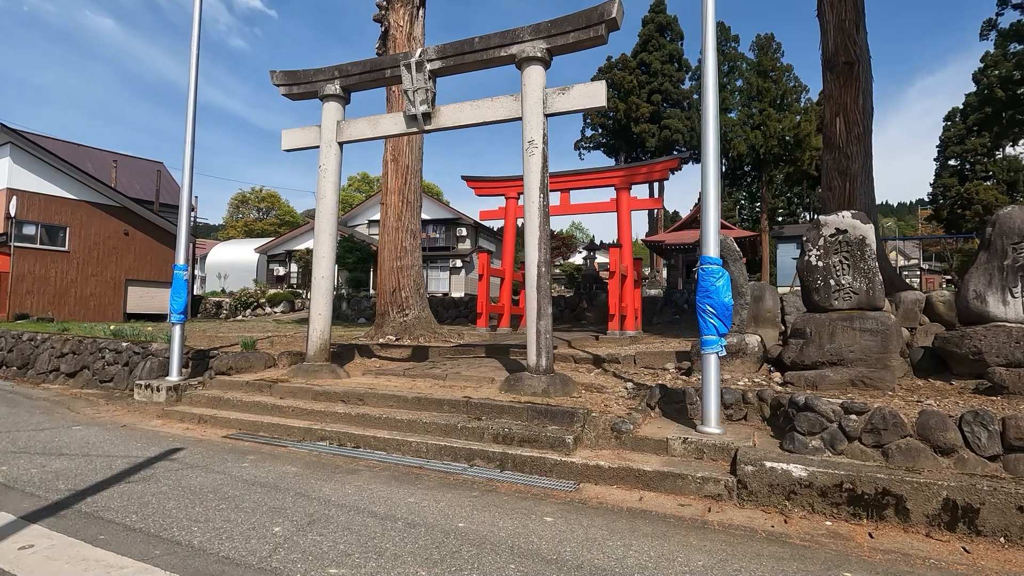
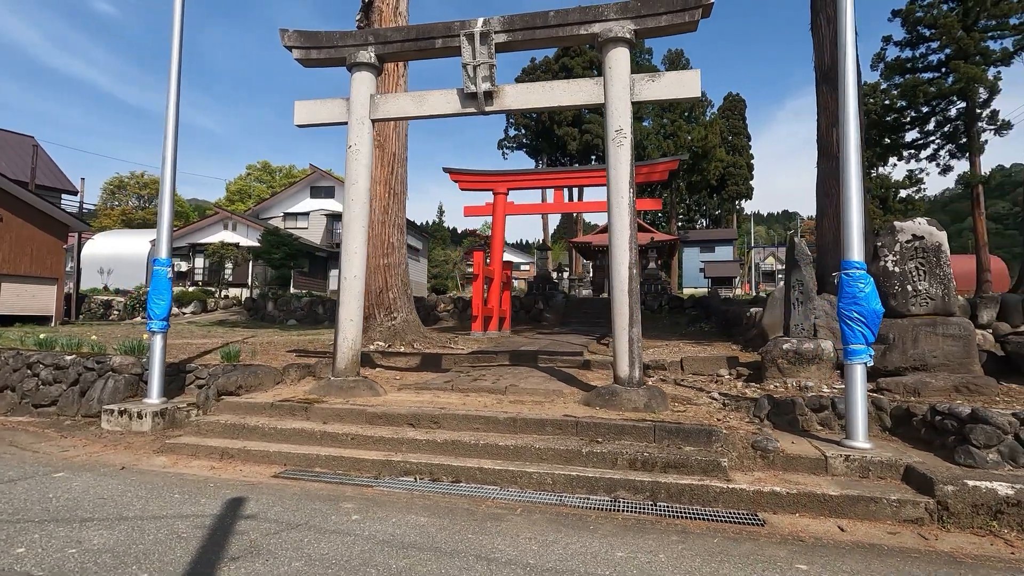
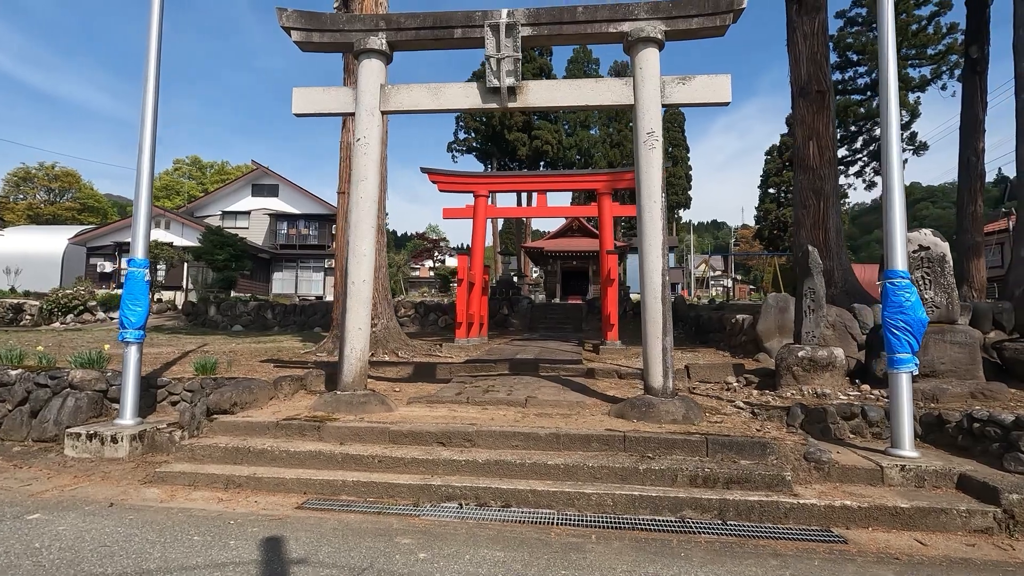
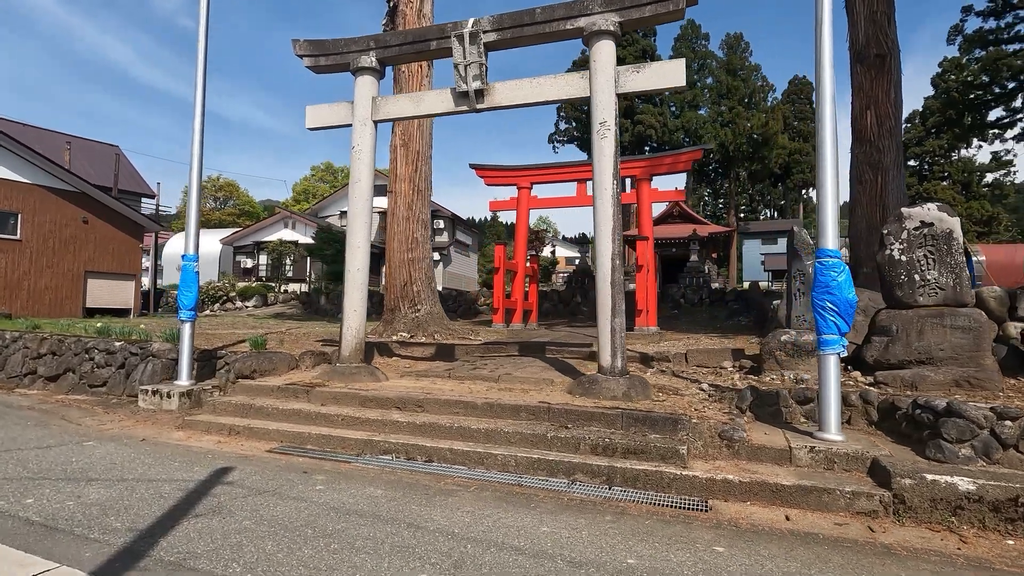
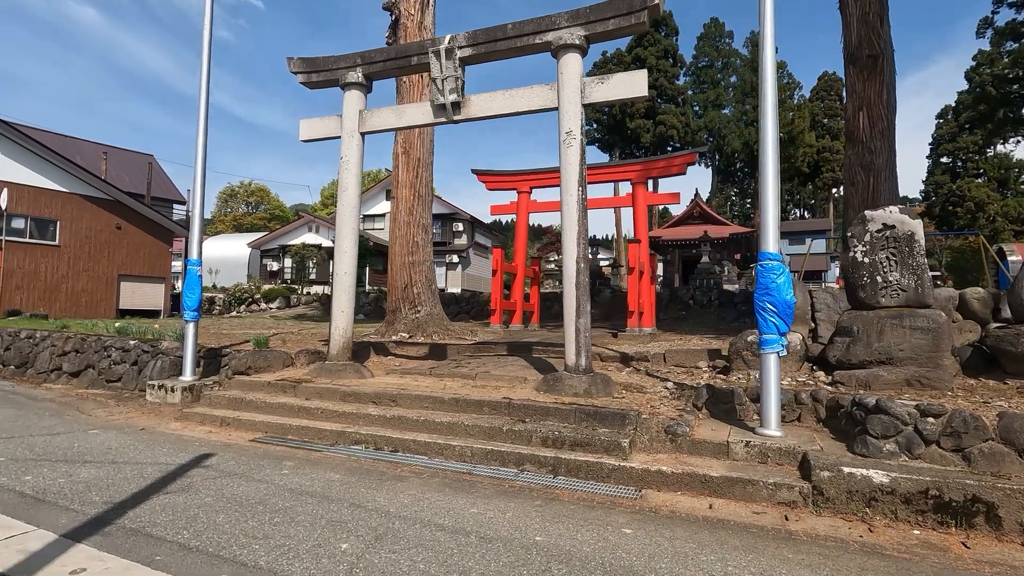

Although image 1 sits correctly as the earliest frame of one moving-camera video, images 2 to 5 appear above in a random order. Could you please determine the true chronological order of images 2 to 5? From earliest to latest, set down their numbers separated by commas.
5, 4, 2, 3
